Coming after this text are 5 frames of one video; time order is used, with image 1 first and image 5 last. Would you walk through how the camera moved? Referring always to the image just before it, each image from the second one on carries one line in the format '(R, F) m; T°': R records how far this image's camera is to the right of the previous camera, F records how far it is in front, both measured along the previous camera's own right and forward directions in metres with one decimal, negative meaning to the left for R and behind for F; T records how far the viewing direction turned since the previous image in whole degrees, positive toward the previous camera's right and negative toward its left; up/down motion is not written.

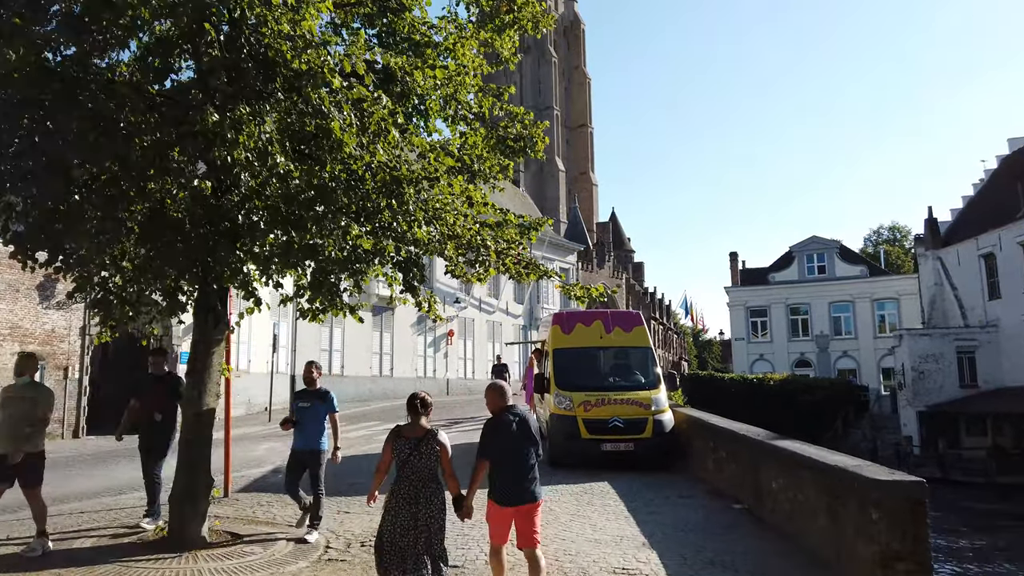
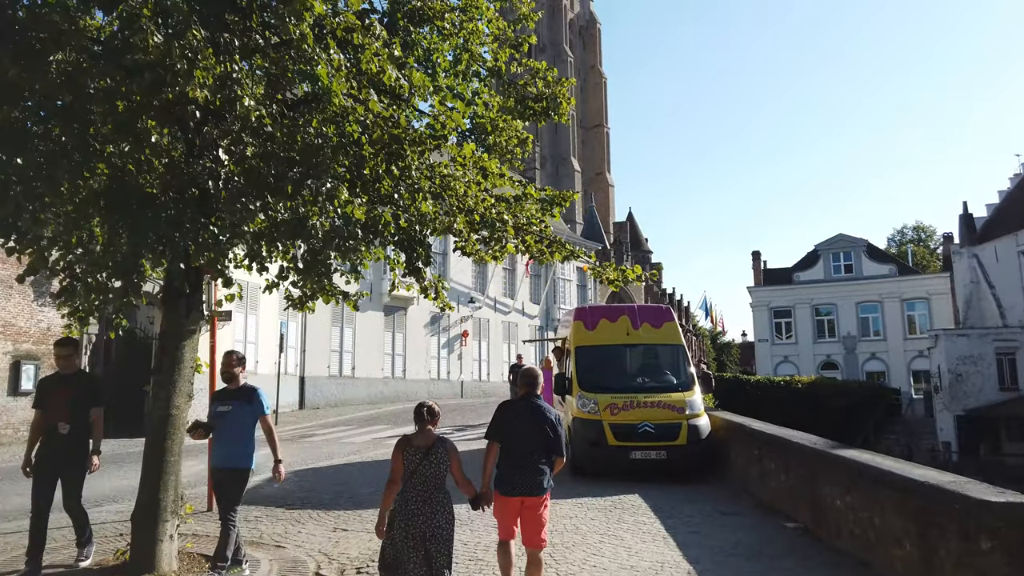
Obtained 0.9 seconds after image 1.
(-0.1, +1.2) m; -1°
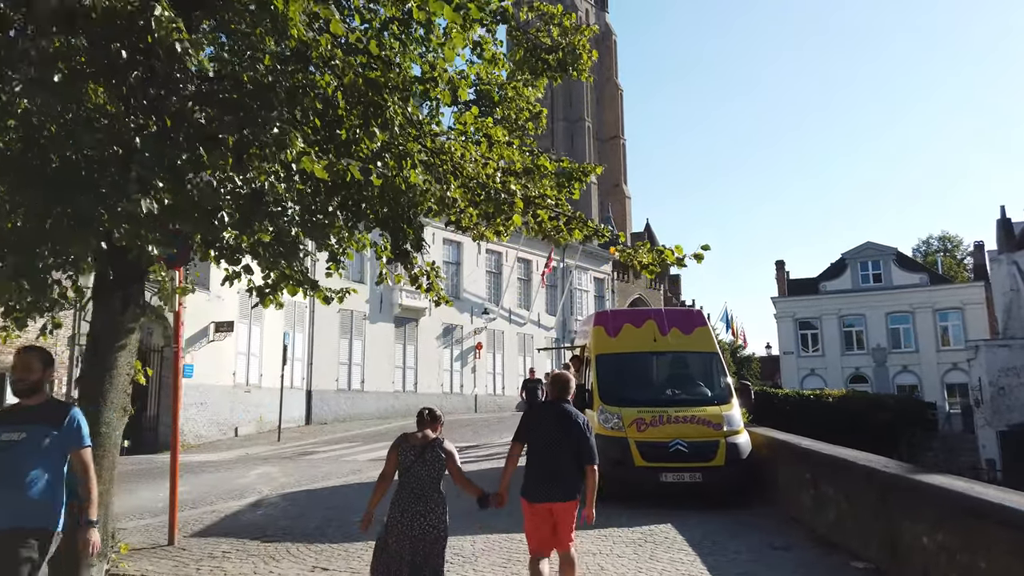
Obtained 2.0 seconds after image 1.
(+0.1, +1.3) m; -1°
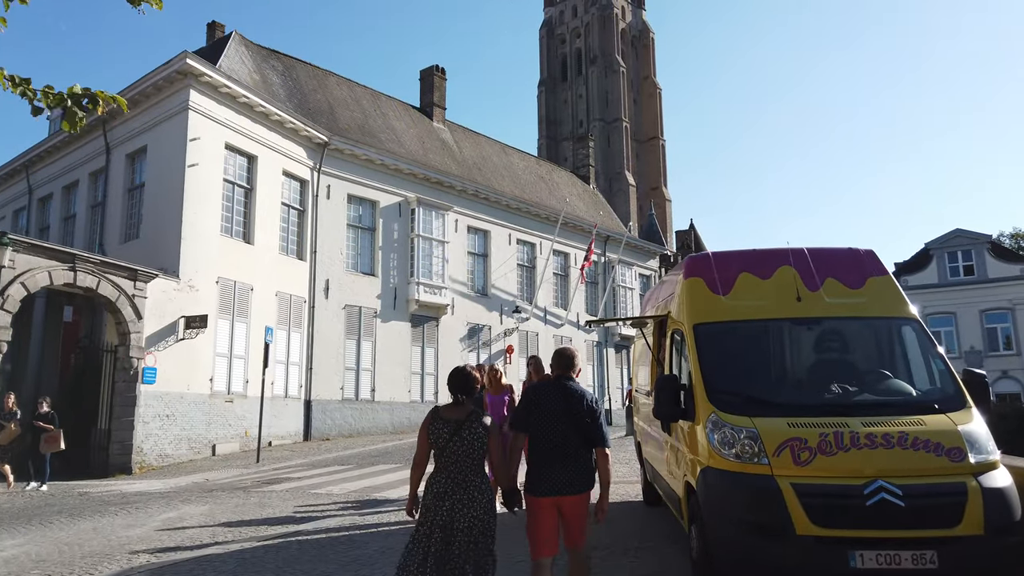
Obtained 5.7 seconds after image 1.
(0.0, +4.7) m; -3°
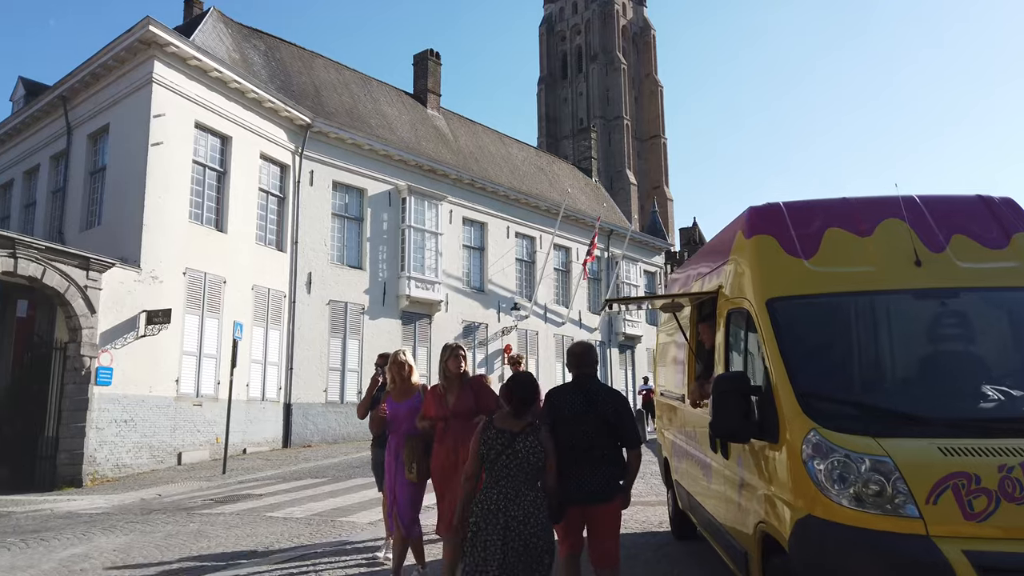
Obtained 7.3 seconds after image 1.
(0.0, +1.9) m; 0°
